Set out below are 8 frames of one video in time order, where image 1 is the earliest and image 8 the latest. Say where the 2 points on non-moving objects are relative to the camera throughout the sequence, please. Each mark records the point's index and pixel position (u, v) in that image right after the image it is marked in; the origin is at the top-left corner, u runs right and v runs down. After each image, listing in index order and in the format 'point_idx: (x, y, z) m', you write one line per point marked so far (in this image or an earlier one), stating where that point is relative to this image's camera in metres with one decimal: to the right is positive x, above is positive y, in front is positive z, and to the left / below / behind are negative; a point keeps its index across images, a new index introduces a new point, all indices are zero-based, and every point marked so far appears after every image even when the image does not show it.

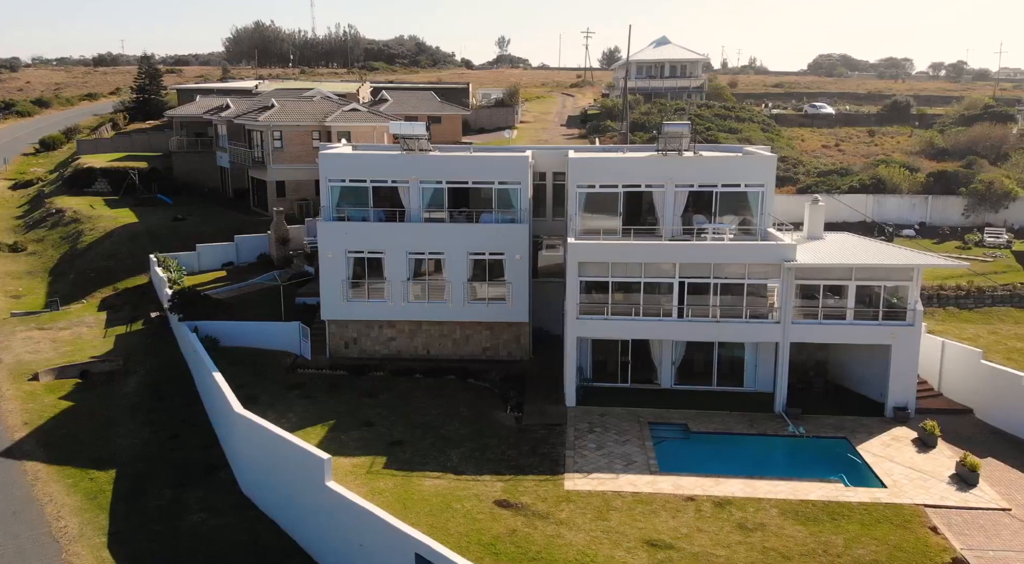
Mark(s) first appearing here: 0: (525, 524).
0: (+0.4, -5.4, +19.8) m
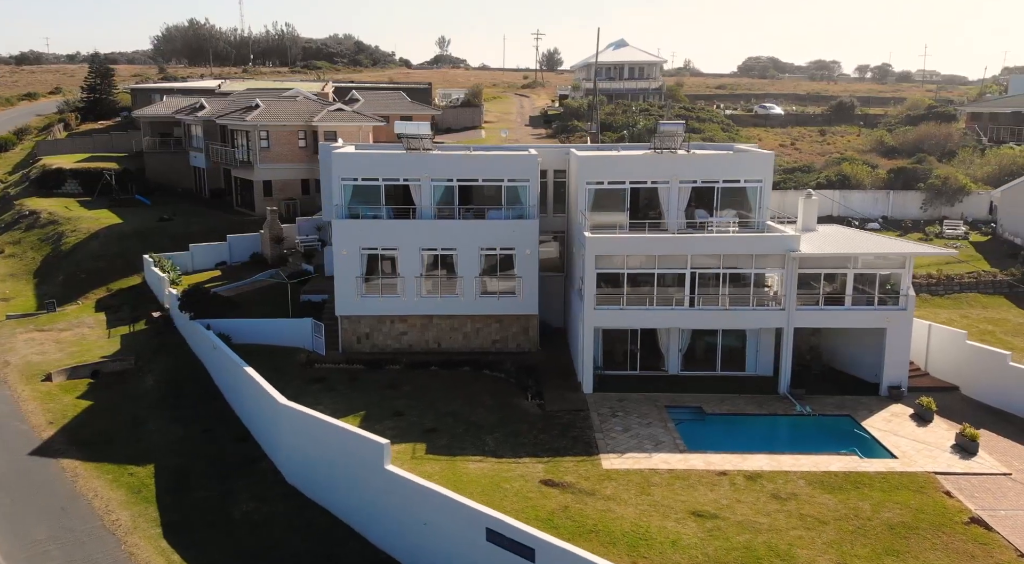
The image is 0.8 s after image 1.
0: (+1.6, -5.1, +21.0) m
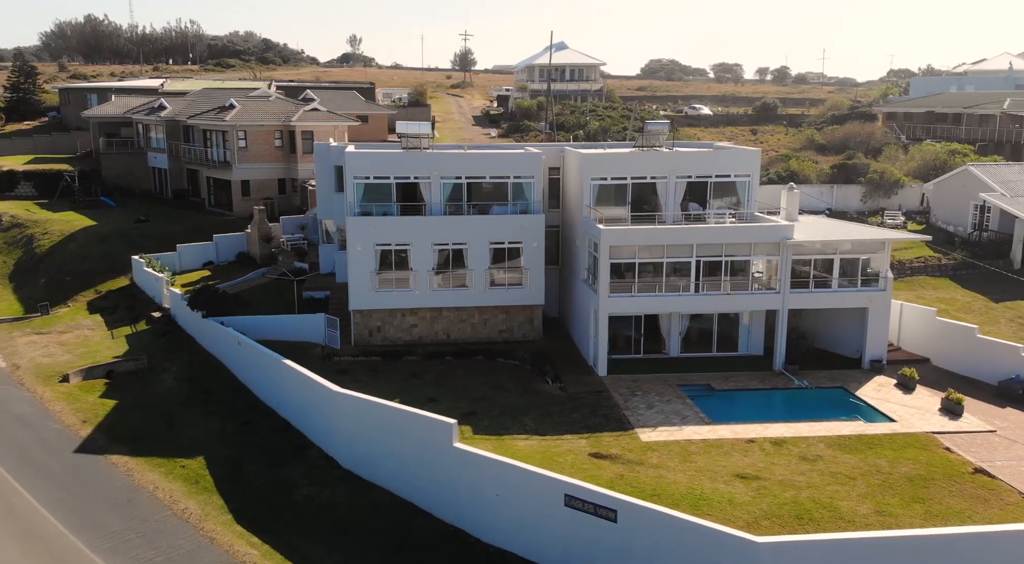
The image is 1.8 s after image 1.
0: (+3.0, -4.8, +22.8) m
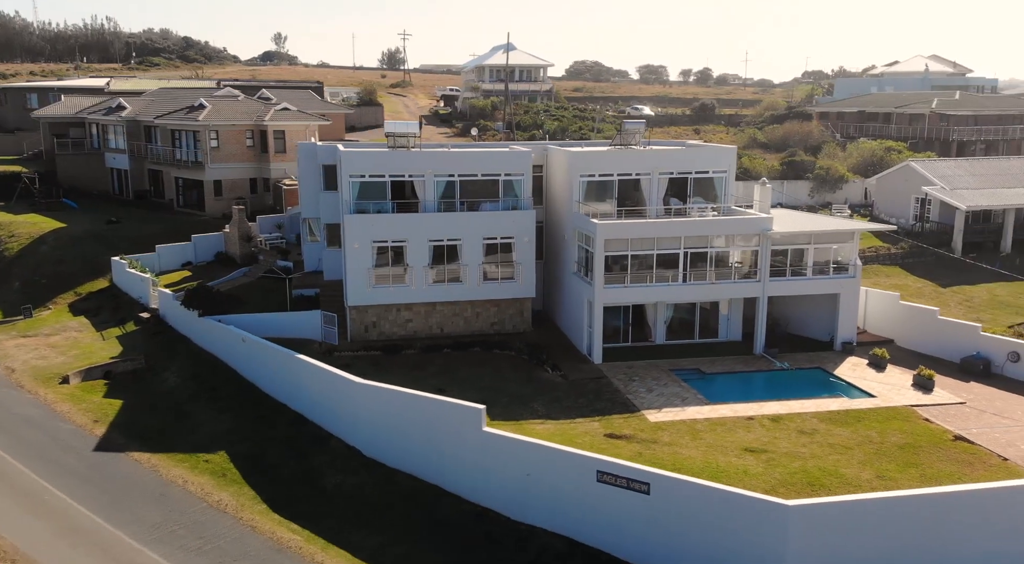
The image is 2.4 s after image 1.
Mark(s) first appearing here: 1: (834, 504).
0: (+3.6, -4.5, +24.3) m
1: (+7.1, -4.8, +19.3) m
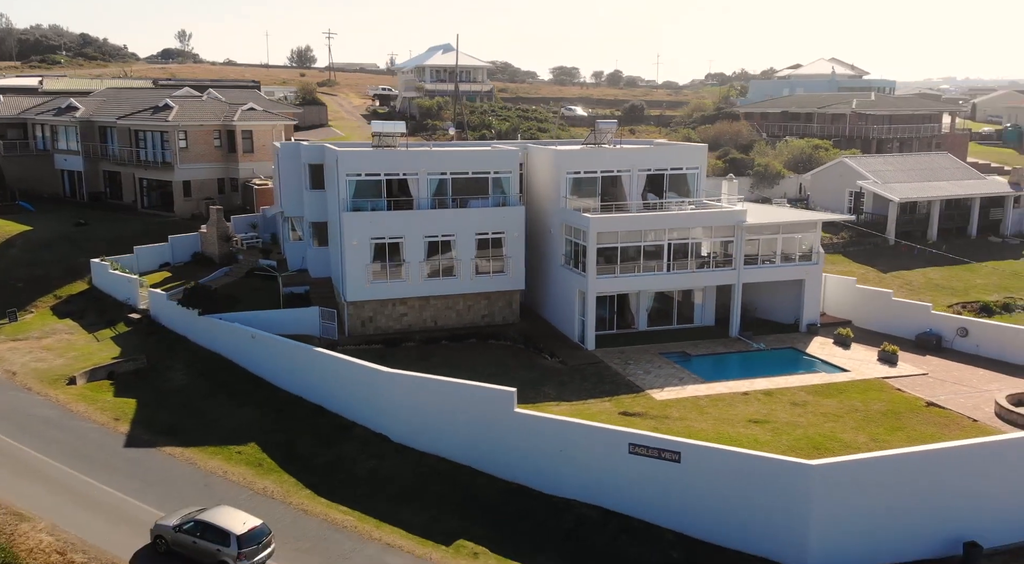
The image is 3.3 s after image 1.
0: (+4.3, -4.1, +26.2) m
1: (+8.3, -4.4, +21.7) m
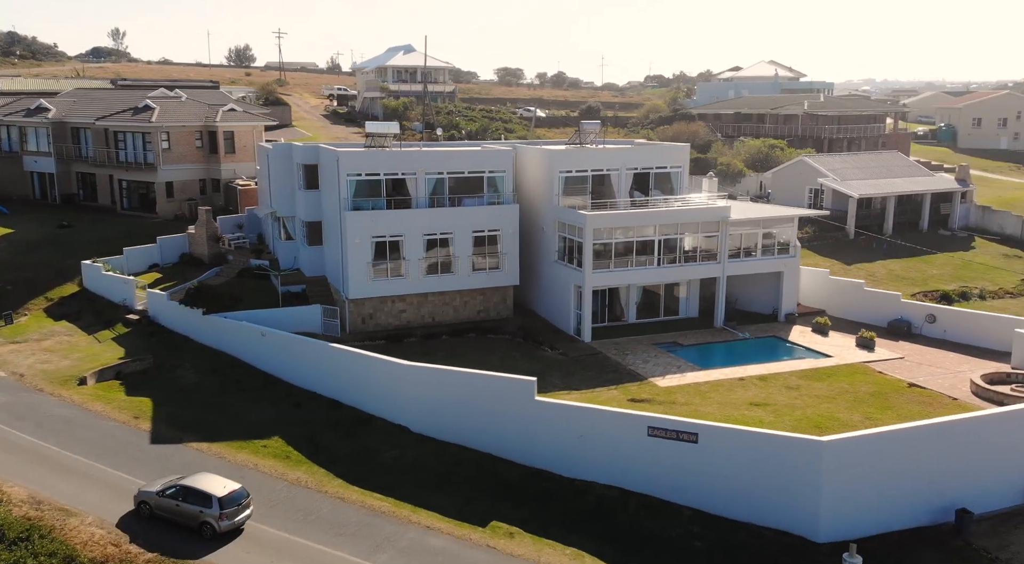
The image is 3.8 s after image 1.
0: (+4.8, -3.9, +27.7) m
1: (+9.1, -4.1, +23.5) m
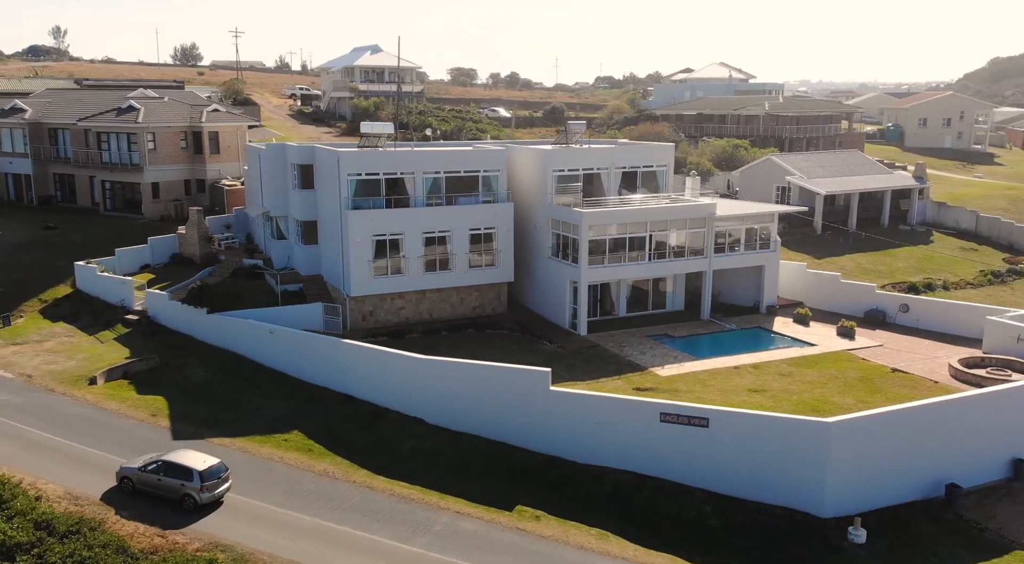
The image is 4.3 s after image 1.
0: (+5.1, -3.7, +29.0) m
1: (+9.7, -3.8, +25.0) m
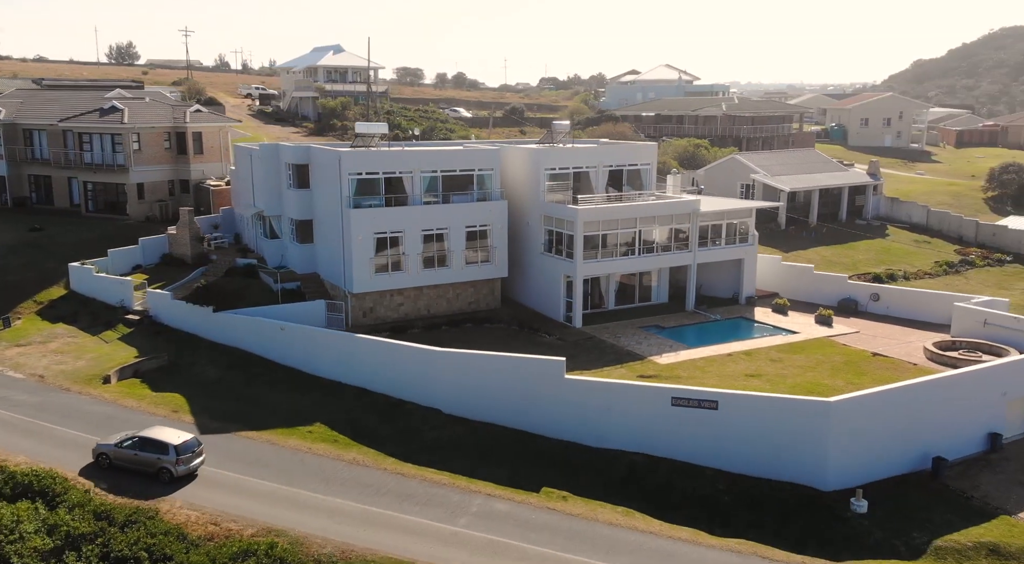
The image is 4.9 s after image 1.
0: (+5.5, -3.4, +30.5) m
1: (+10.4, -3.5, +26.8) m
